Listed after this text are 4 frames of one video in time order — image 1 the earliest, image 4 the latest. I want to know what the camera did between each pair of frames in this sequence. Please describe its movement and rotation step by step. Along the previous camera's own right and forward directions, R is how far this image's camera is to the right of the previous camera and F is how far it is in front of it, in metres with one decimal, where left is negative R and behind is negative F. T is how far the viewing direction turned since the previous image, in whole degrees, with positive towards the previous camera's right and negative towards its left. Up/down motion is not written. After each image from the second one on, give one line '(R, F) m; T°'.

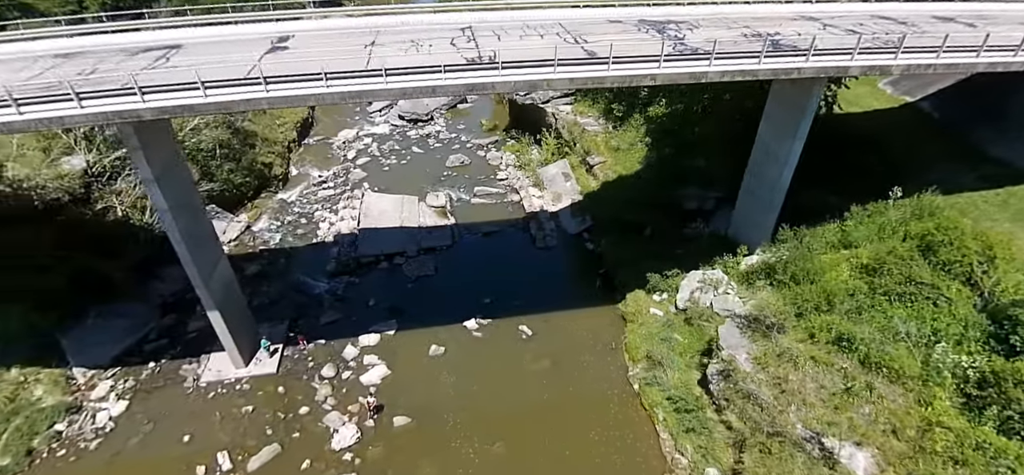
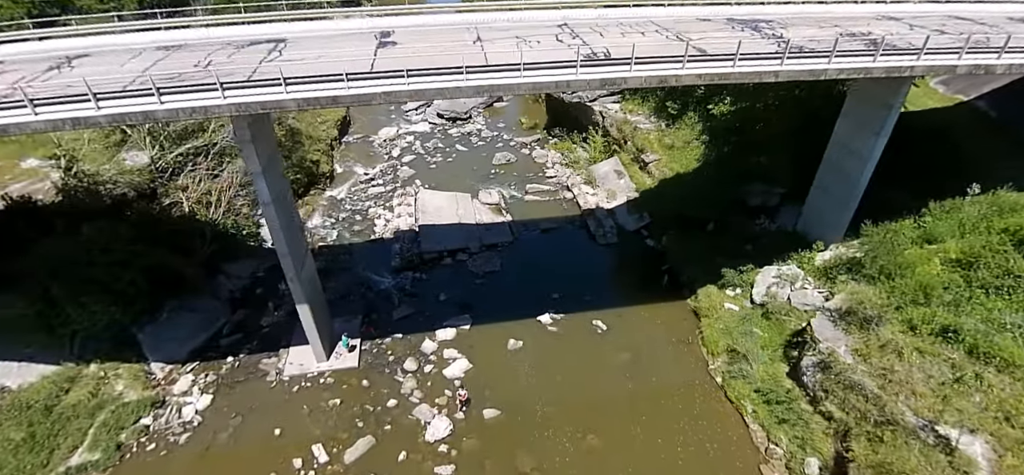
(-2.9, -0.2) m; +1°
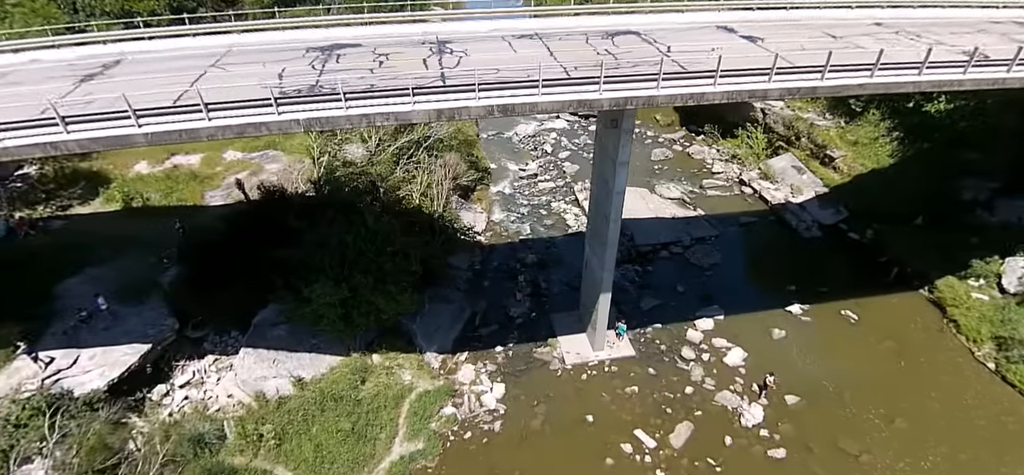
(-10.2, -0.1) m; +3°
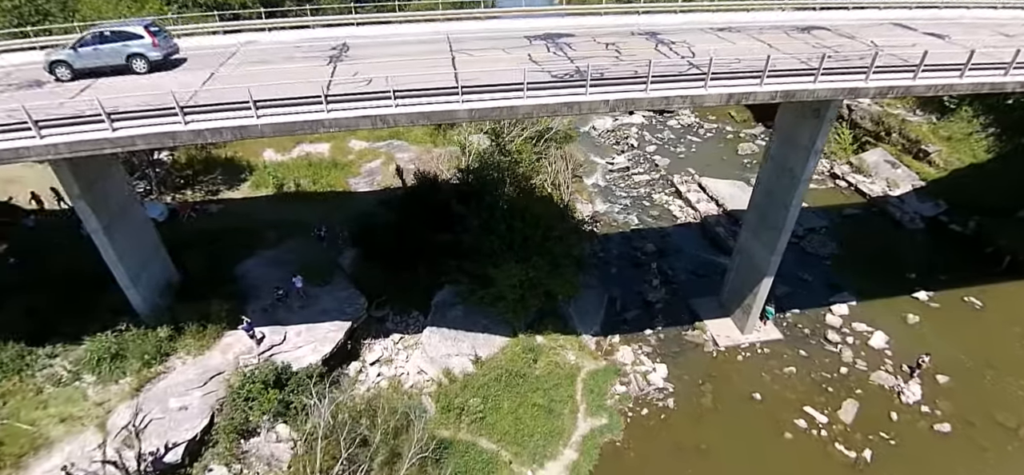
(-5.9, -0.6) m; +1°
